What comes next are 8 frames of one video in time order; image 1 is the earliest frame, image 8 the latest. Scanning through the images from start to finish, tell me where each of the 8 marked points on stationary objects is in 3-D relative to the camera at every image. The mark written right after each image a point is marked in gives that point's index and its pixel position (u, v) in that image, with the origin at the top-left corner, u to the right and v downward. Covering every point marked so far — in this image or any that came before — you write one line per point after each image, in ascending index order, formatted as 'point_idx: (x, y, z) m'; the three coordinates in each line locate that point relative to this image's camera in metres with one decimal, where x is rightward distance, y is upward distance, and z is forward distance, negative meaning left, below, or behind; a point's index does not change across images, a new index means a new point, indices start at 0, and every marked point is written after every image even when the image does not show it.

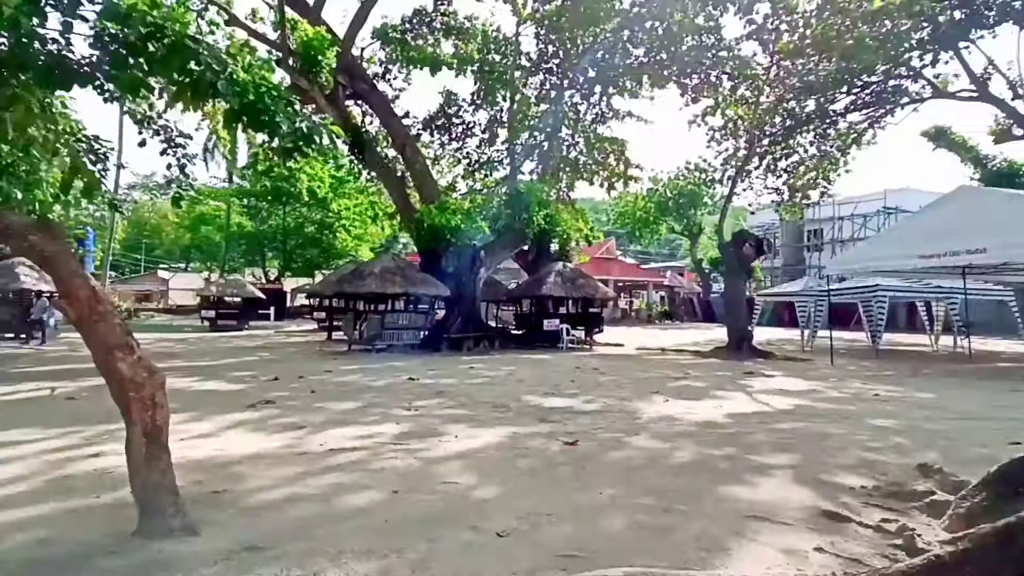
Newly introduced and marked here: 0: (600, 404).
0: (+1.2, -1.5, +7.6) m
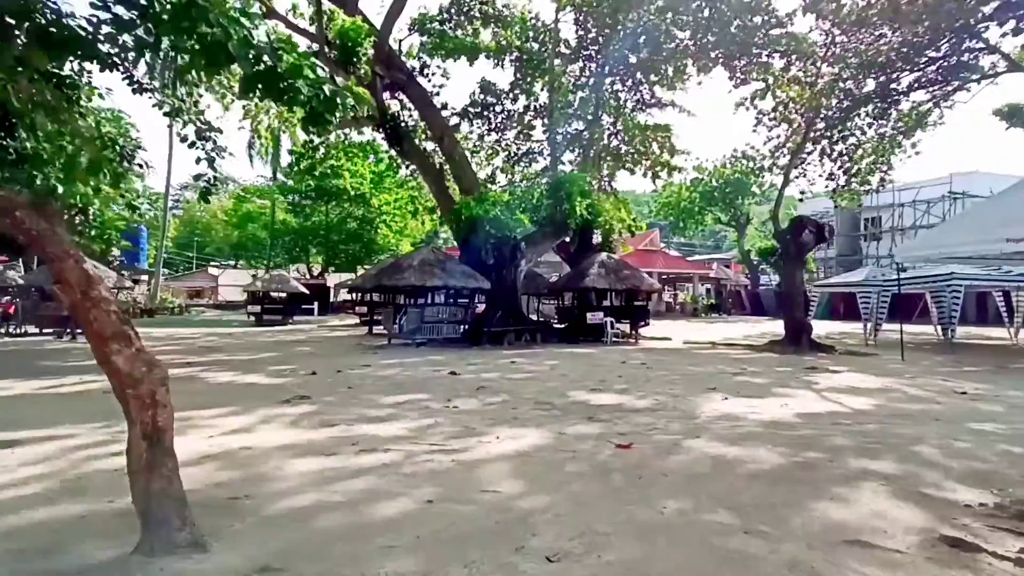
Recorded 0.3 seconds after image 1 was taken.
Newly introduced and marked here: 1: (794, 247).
0: (+1.7, -1.4, +7.1) m
1: (+7.0, +1.1, +14.1) m
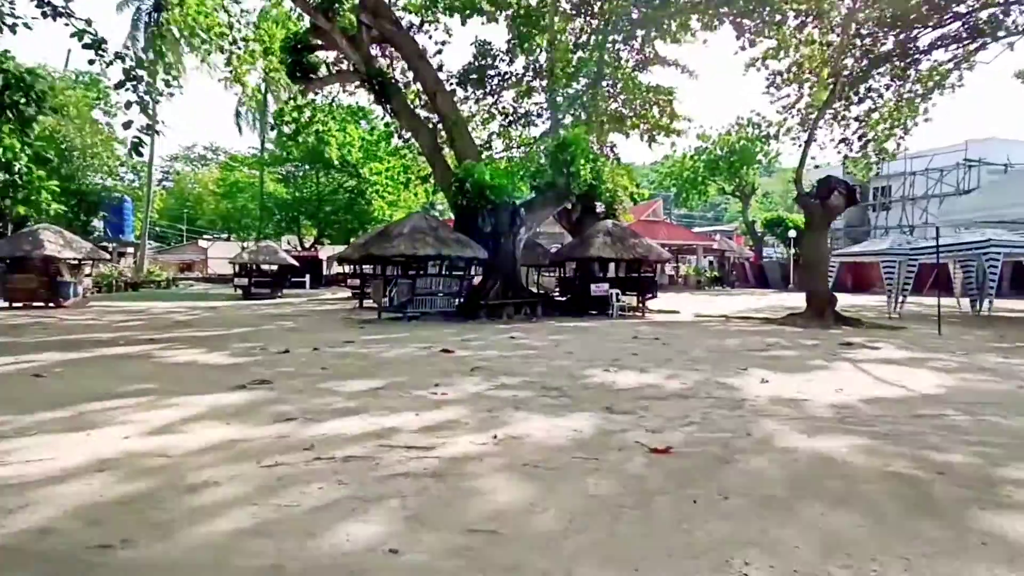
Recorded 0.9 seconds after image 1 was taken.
0: (+1.7, -1.0, +5.9) m
1: (+7.0, +1.8, +12.9) m
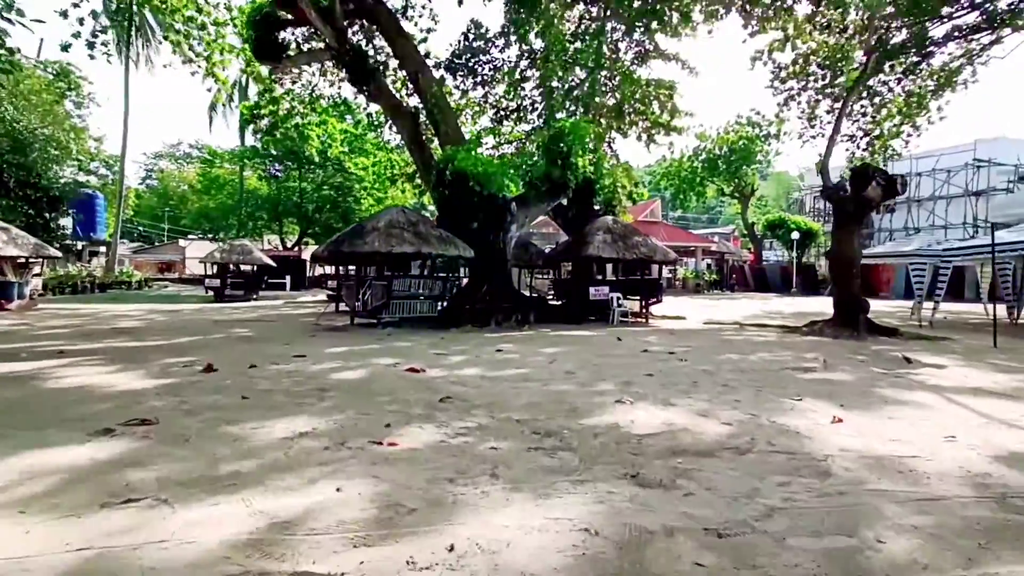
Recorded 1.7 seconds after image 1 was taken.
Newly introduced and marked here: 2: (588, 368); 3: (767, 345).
0: (+1.6, -1.0, +4.3) m
1: (+6.8, +1.7, +11.3) m
2: (+0.9, -1.0, +6.9) m
3: (+4.2, -1.0, +9.5) m
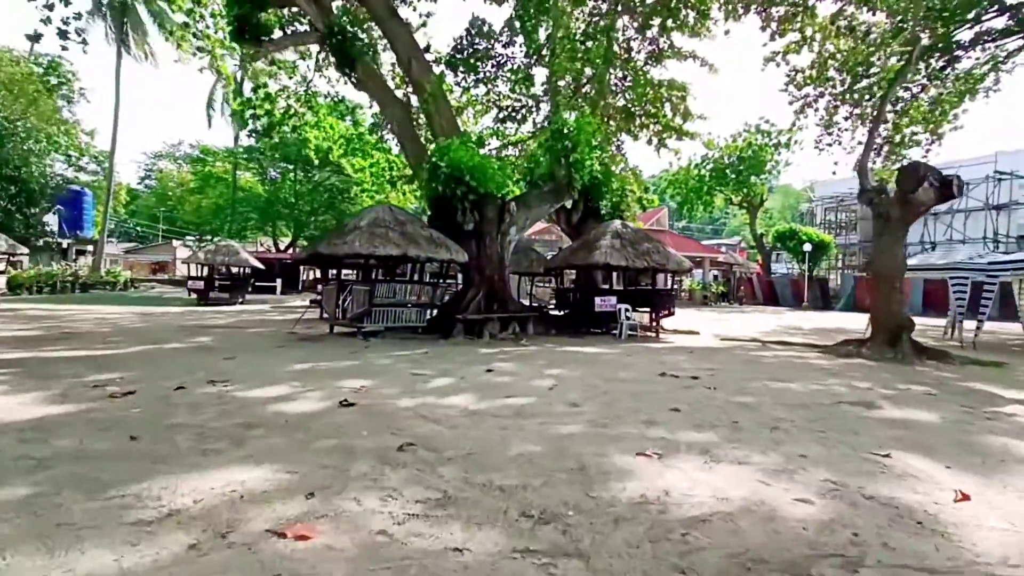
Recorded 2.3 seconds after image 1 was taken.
0: (+1.5, -1.1, +2.9) m
1: (+6.7, +1.4, +10.0) m
2: (+0.8, -1.1, +5.6) m
3: (+4.1, -1.2, +8.1) m
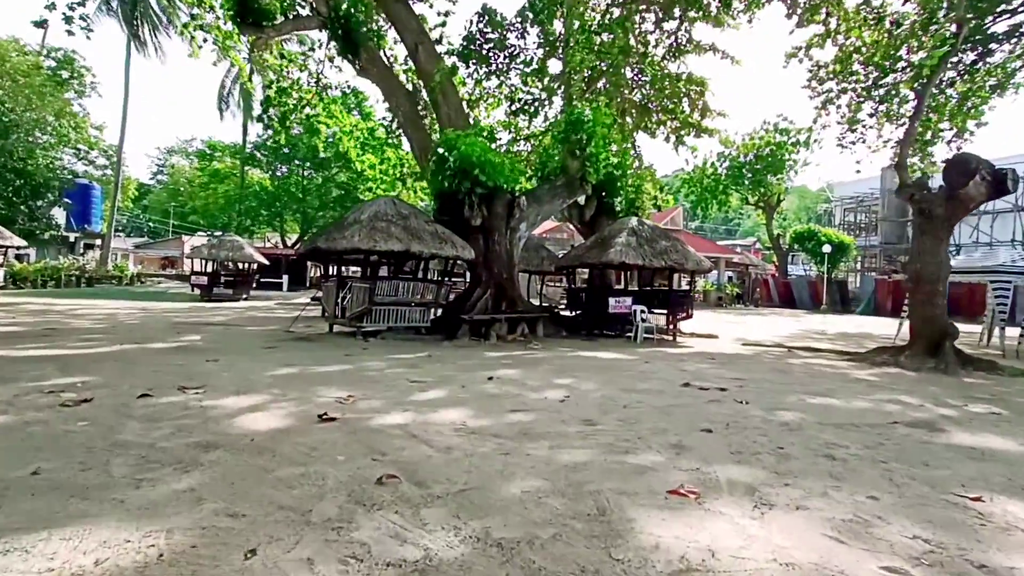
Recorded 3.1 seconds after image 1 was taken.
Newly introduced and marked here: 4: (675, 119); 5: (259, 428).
0: (+1.5, -1.1, +2.2) m
1: (+6.9, +1.4, +9.2) m
2: (+0.9, -1.1, +4.9) m
3: (+4.2, -1.2, +7.3) m
4: (+4.8, +4.9, +16.7) m
5: (-1.8, -1.0, +4.1) m
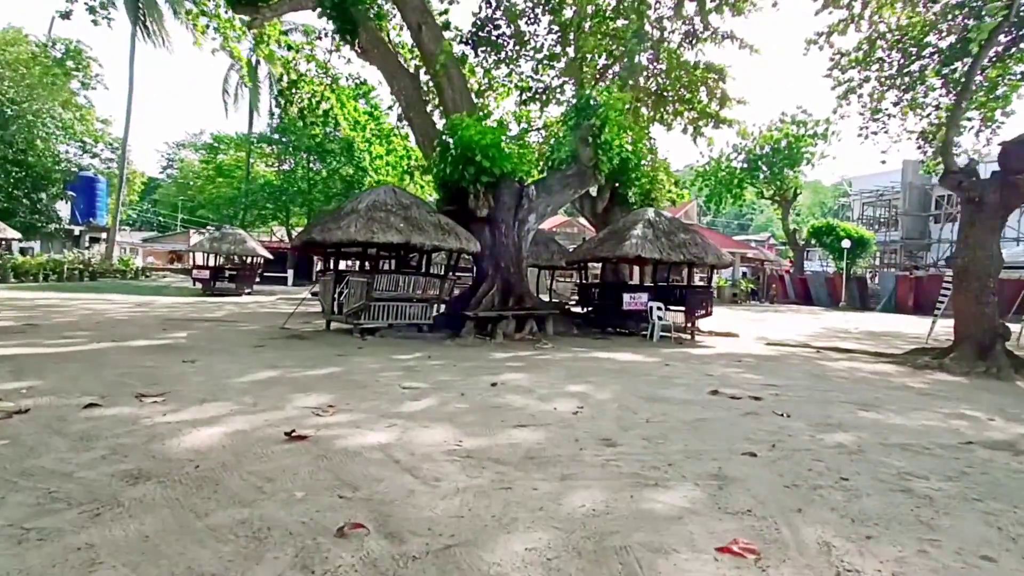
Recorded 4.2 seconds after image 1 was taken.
0: (+1.5, -1.1, +1.5) m
1: (+7.0, +1.4, +8.3) m
2: (+0.9, -1.0, +4.1) m
3: (+4.3, -1.2, +6.5) m
4: (+5.0, +5.1, +15.9) m
5: (-1.8, -1.0, +3.4) m
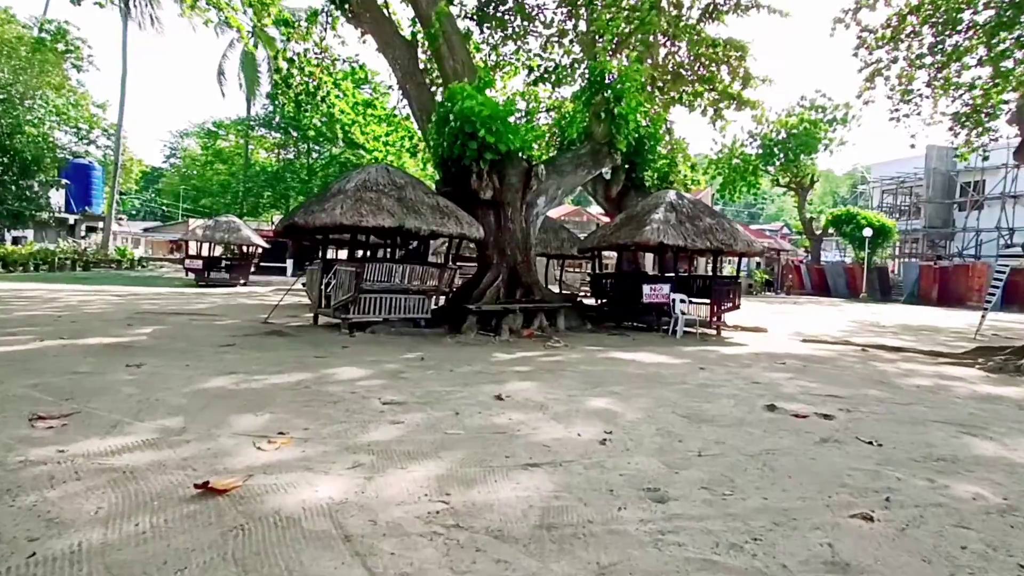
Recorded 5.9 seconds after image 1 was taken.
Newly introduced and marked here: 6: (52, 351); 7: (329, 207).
0: (+1.5, -1.1, +0.3) m
1: (+7.1, +1.5, +7.1) m
2: (+1.0, -1.0, +3.0) m
3: (+4.4, -1.1, +5.4) m
4: (+5.2, +5.3, +14.6) m
5: (-1.8, -0.9, +2.3) m
6: (-5.0, -0.7, +6.2) m
7: (-2.9, +1.2, +9.2) m
